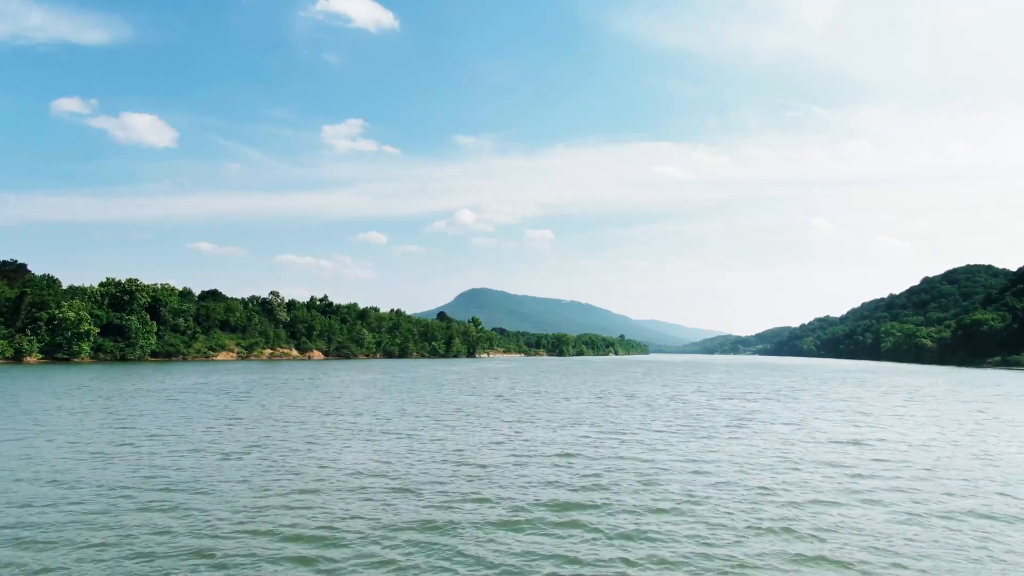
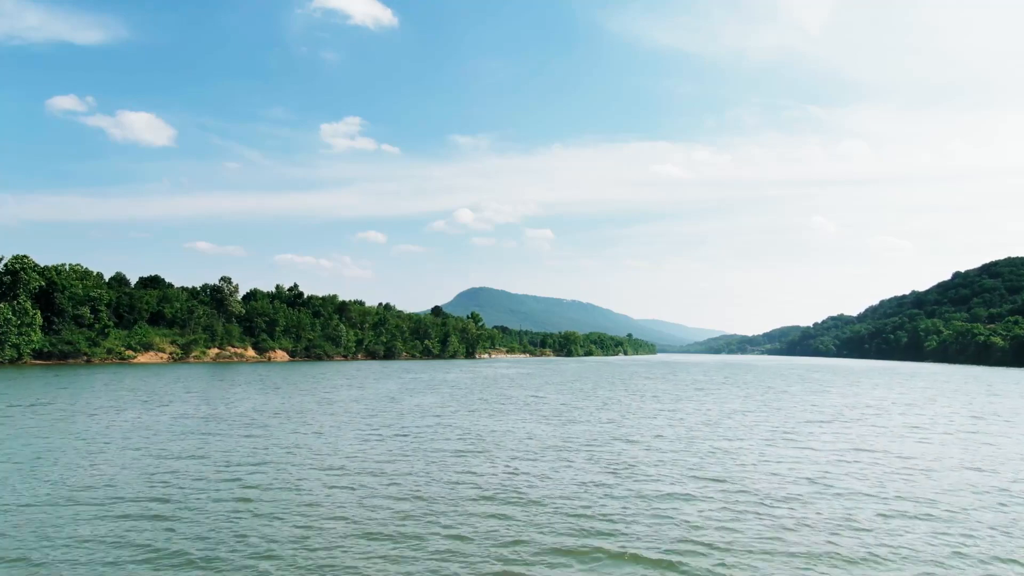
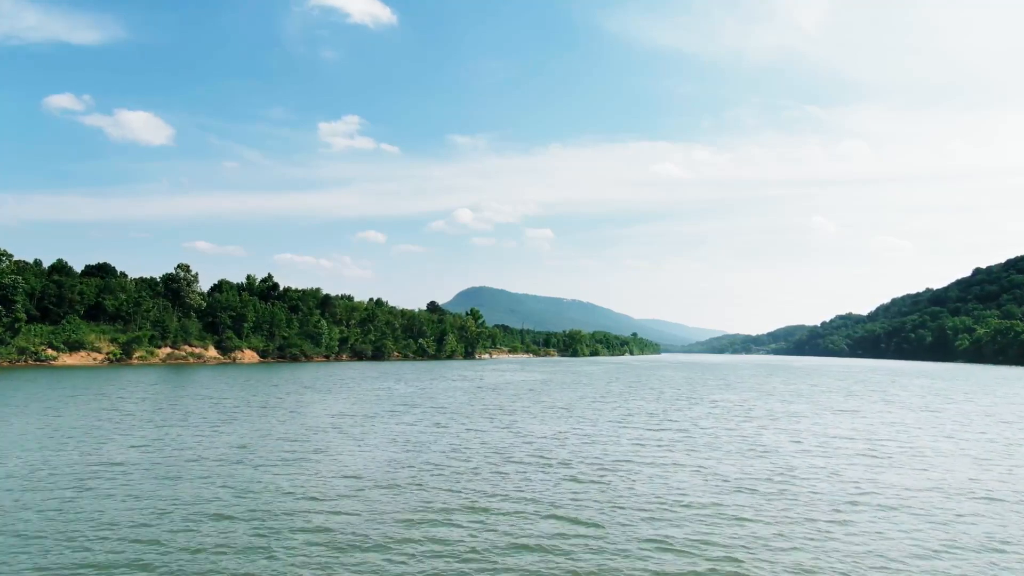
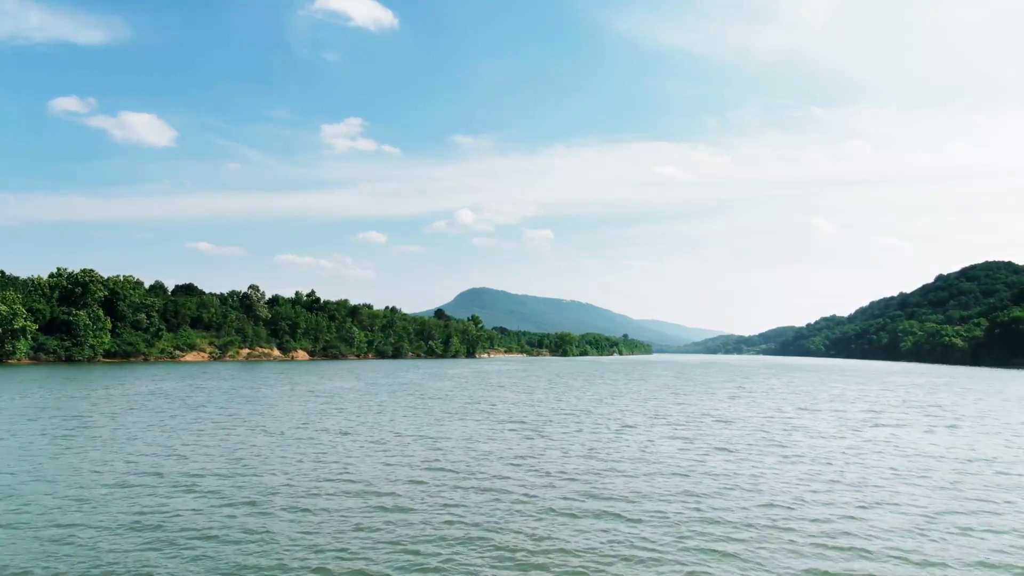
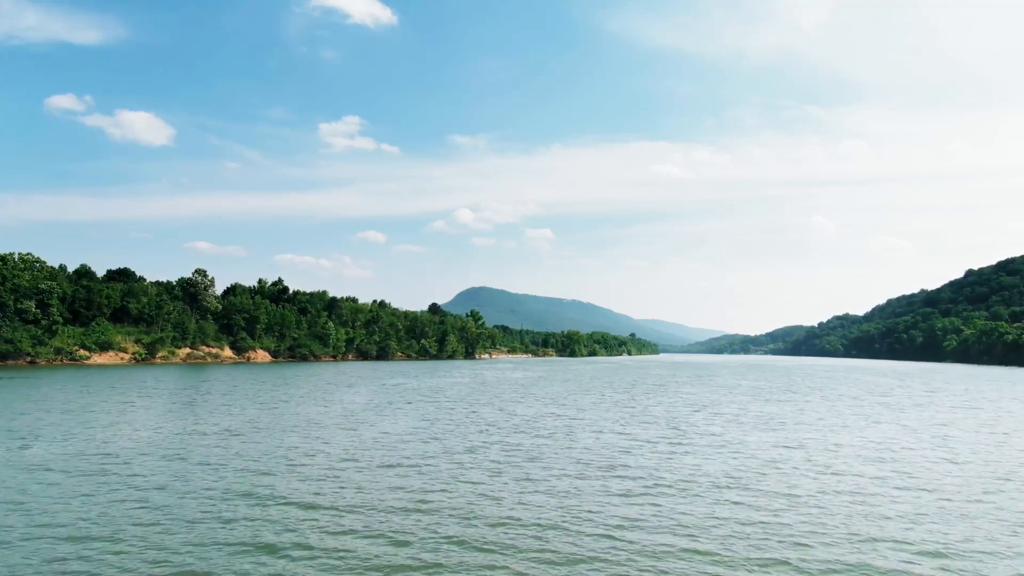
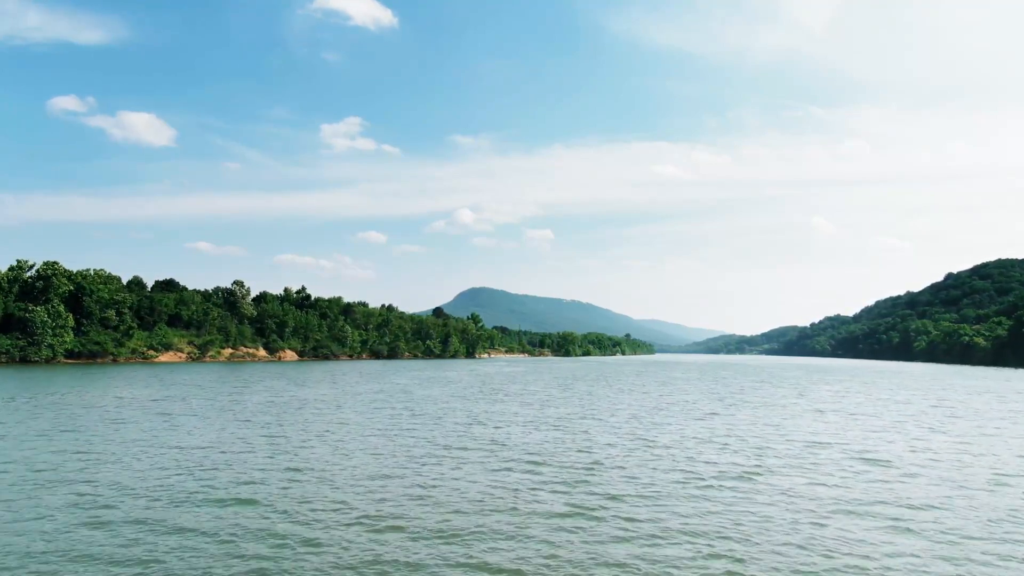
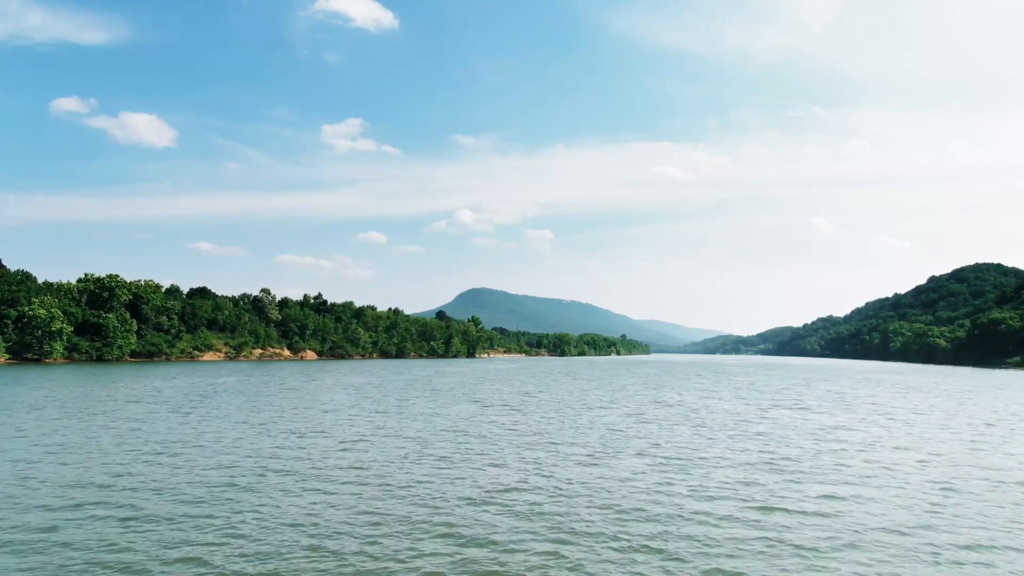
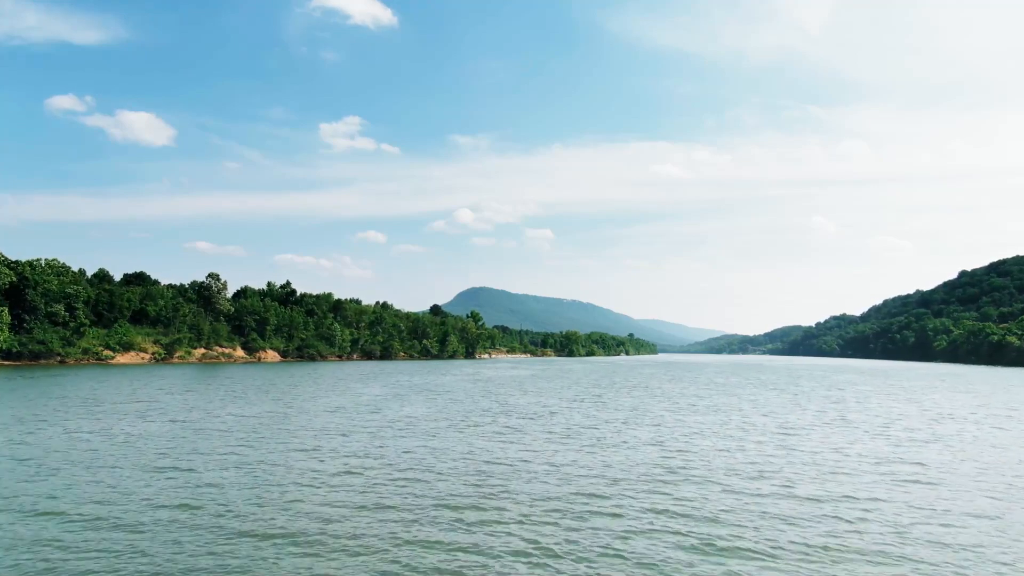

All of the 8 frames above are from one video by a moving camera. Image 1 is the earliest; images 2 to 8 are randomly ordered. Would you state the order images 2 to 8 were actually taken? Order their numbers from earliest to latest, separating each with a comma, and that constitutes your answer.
7, 4, 6, 2, 8, 5, 3
